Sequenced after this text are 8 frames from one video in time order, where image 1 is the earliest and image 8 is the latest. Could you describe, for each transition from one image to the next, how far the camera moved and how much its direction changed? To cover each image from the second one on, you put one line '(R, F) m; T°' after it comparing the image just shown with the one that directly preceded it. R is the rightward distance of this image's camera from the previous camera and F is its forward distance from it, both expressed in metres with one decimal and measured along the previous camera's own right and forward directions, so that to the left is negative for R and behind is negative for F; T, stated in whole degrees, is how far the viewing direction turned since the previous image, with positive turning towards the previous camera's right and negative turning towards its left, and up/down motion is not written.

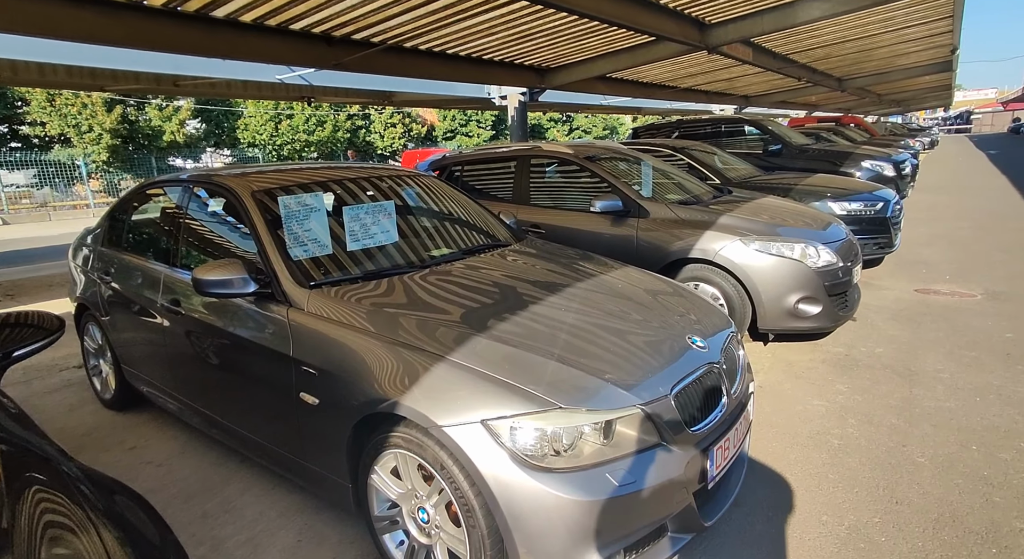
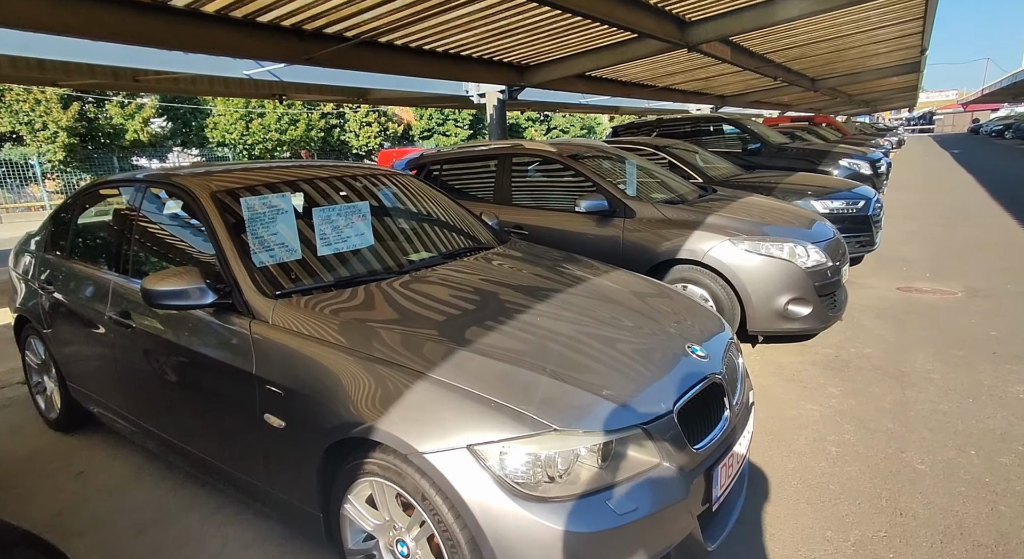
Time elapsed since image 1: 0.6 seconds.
(0.0, +0.2) m; +2°
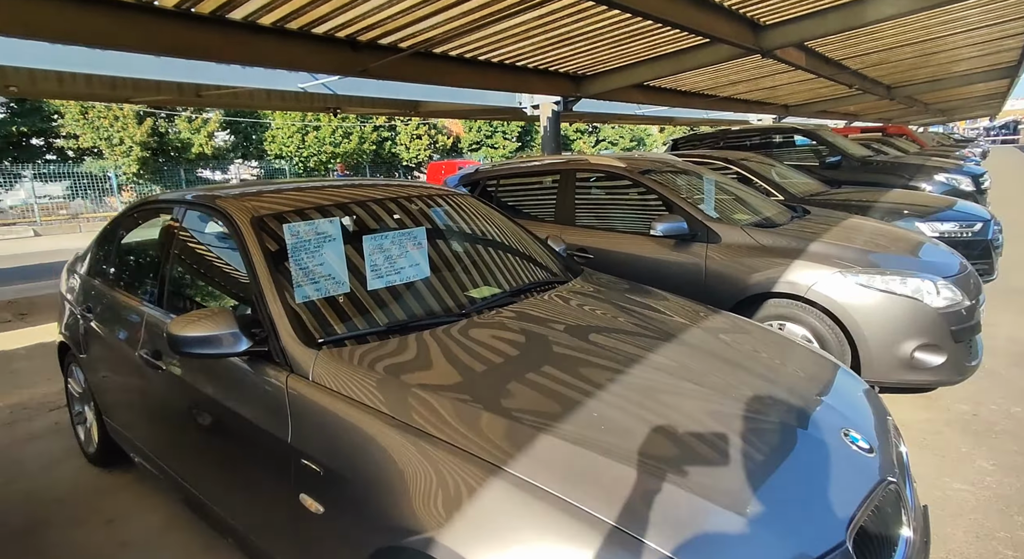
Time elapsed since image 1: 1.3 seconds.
(-0.1, +0.4) m; -5°
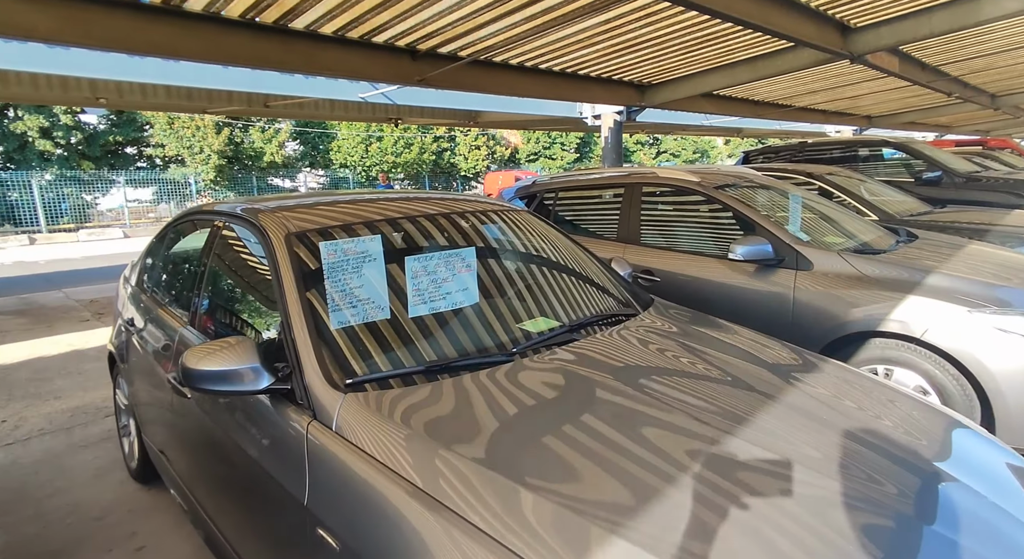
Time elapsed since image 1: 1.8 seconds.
(0.0, +0.3) m; -6°
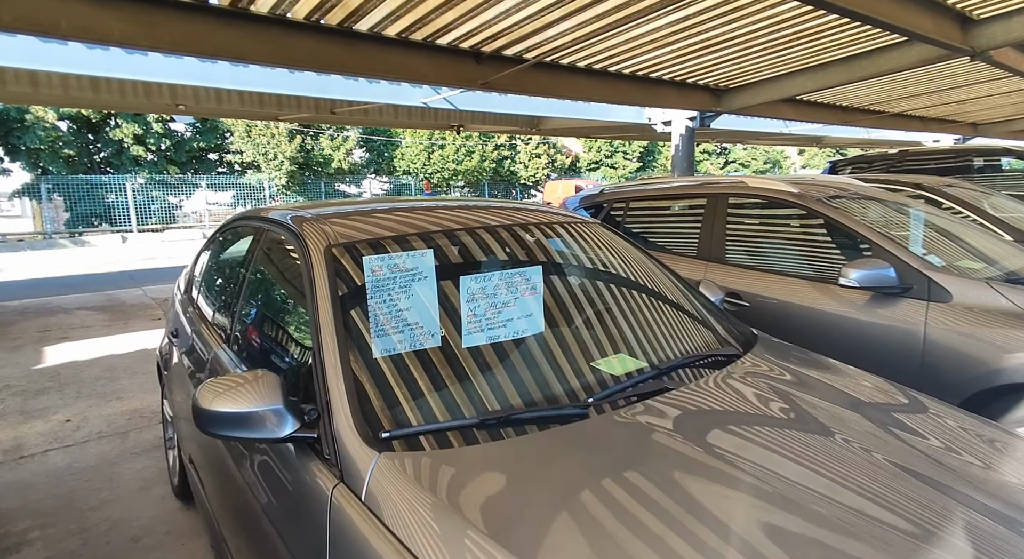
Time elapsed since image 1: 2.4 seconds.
(-0.1, +0.3) m; -6°
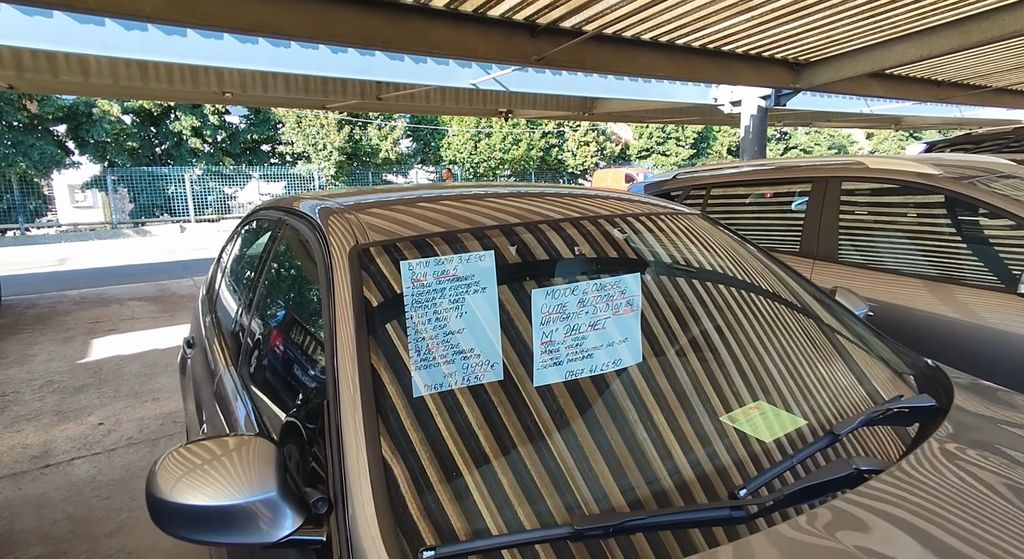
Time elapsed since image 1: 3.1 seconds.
(-0.1, +0.5) m; -4°
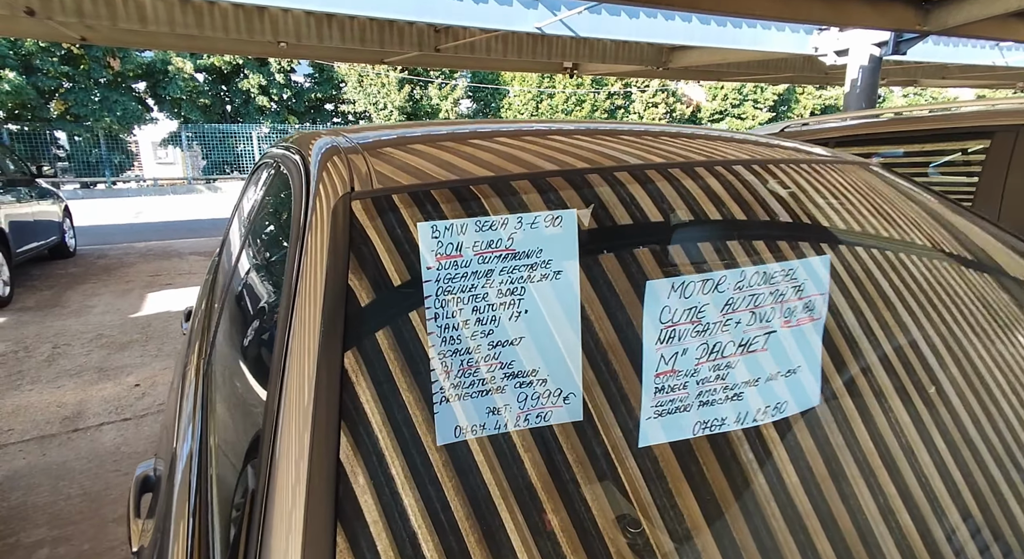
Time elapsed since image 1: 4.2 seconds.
(-0.1, +0.5) m; -6°
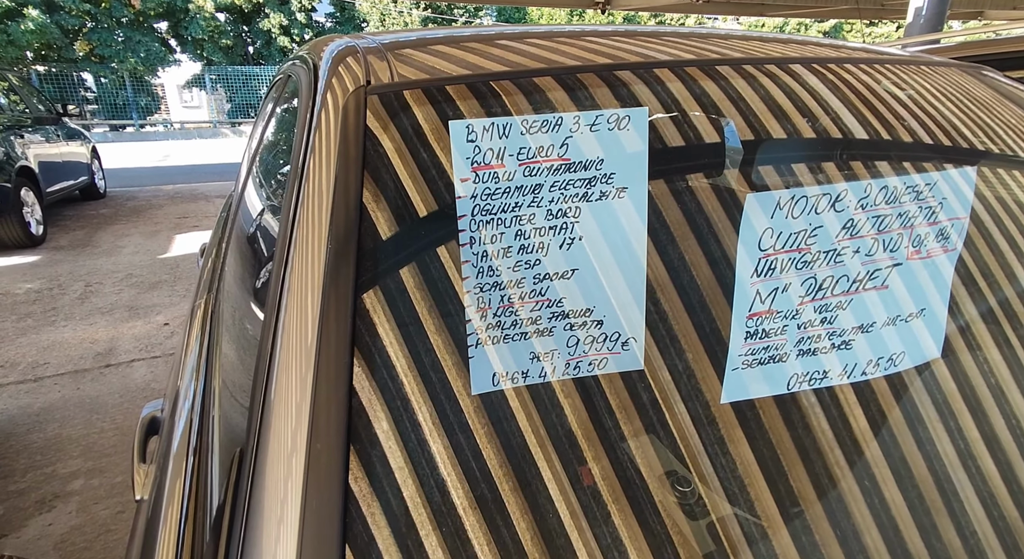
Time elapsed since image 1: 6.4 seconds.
(0.0, +0.1) m; -2°
